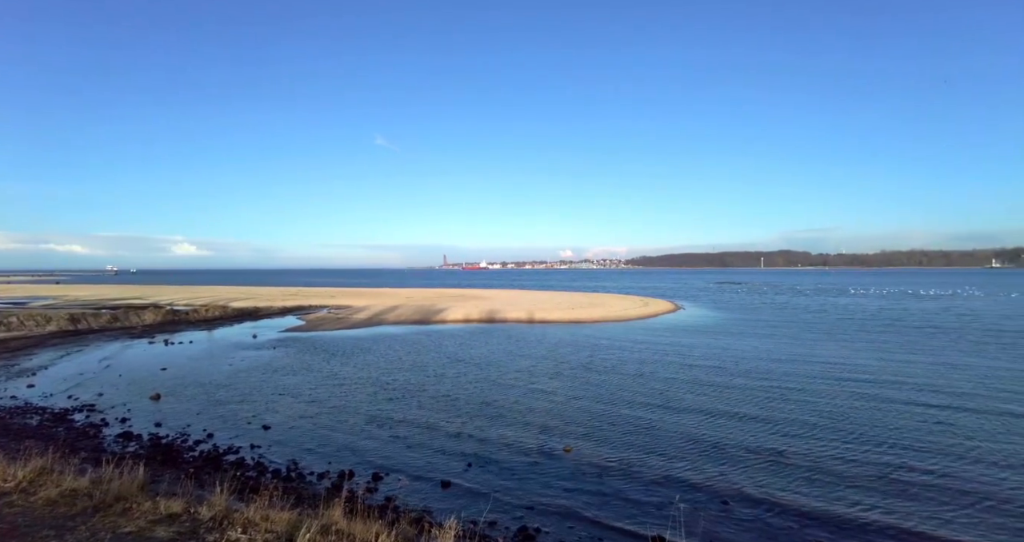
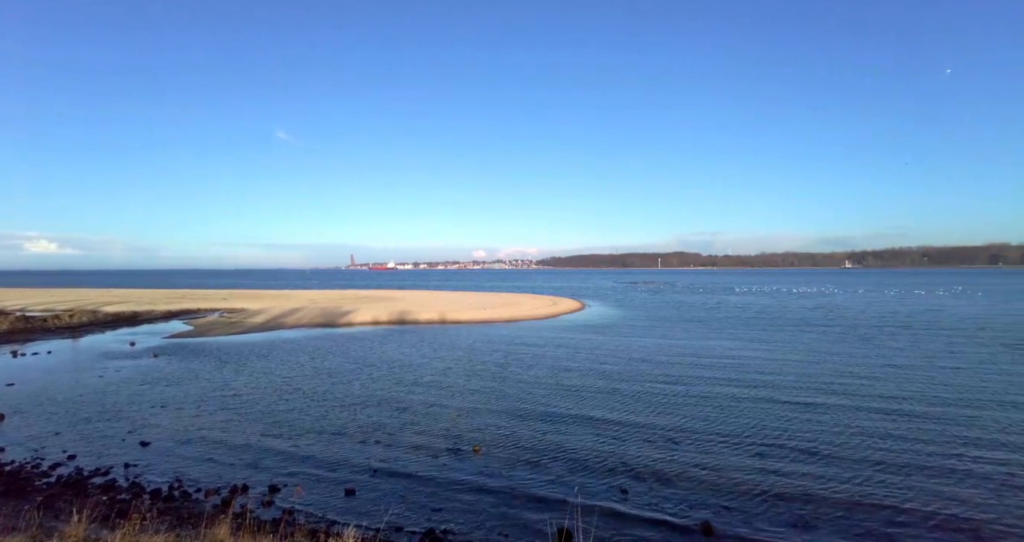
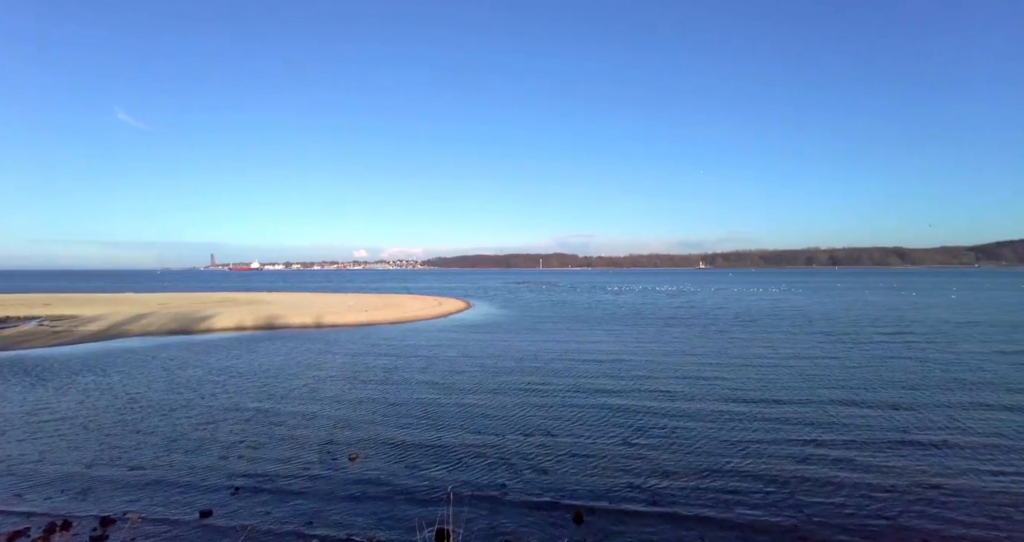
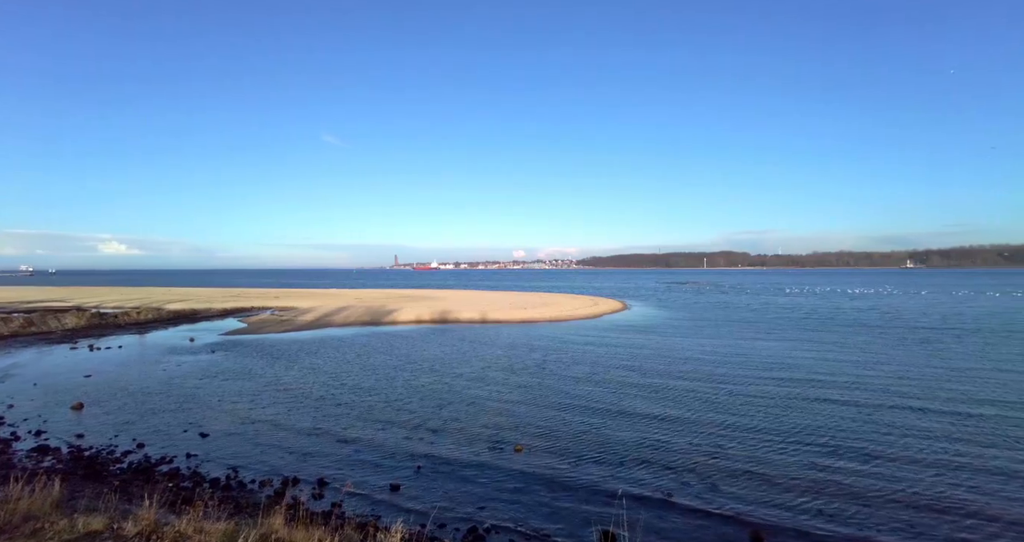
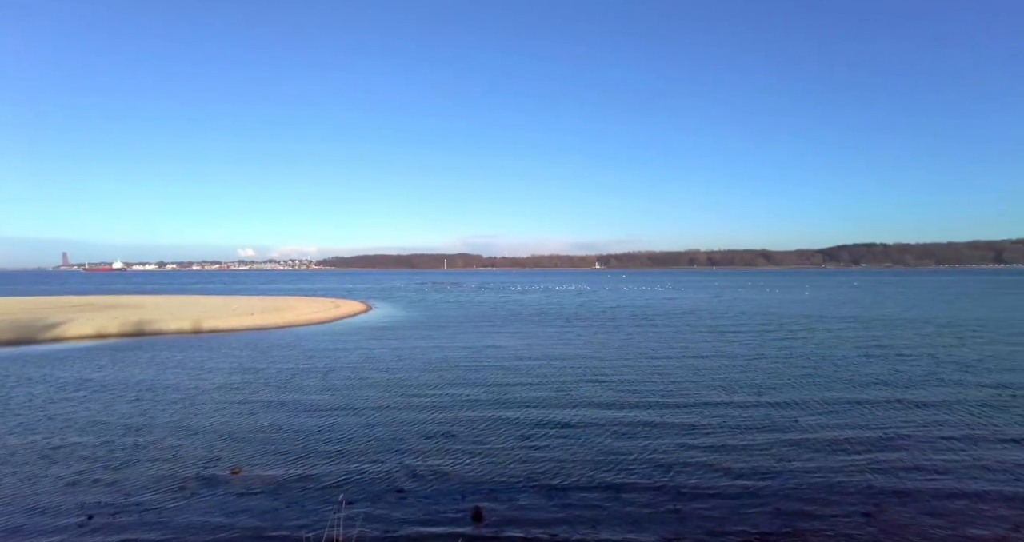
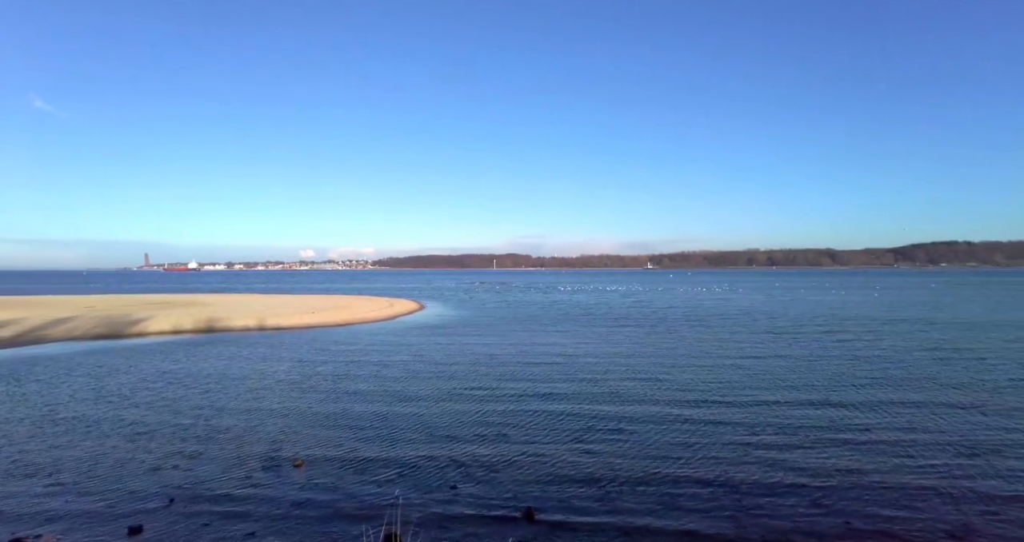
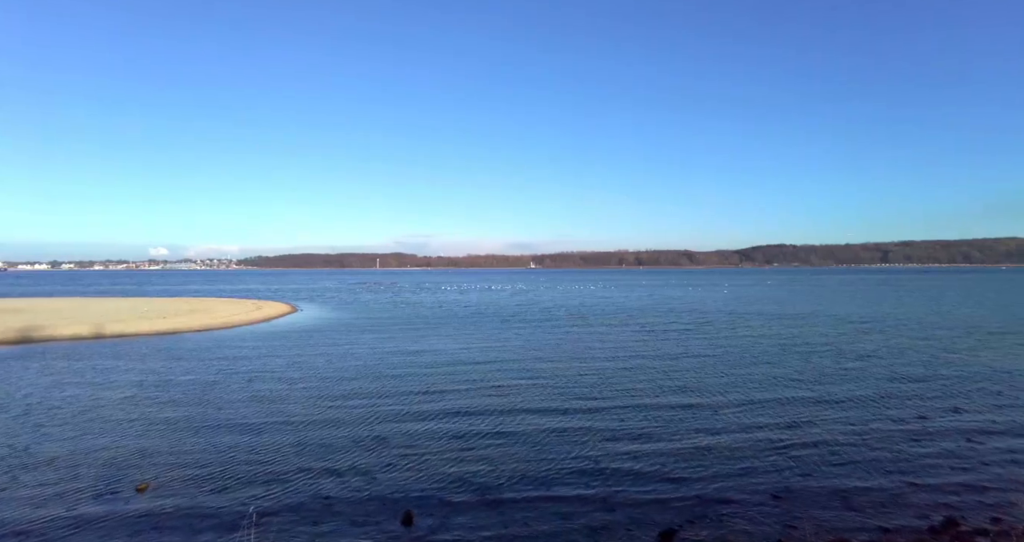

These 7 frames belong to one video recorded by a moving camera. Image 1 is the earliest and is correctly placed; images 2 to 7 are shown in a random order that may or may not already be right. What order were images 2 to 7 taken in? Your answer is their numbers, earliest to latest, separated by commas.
4, 2, 3, 6, 5, 7
